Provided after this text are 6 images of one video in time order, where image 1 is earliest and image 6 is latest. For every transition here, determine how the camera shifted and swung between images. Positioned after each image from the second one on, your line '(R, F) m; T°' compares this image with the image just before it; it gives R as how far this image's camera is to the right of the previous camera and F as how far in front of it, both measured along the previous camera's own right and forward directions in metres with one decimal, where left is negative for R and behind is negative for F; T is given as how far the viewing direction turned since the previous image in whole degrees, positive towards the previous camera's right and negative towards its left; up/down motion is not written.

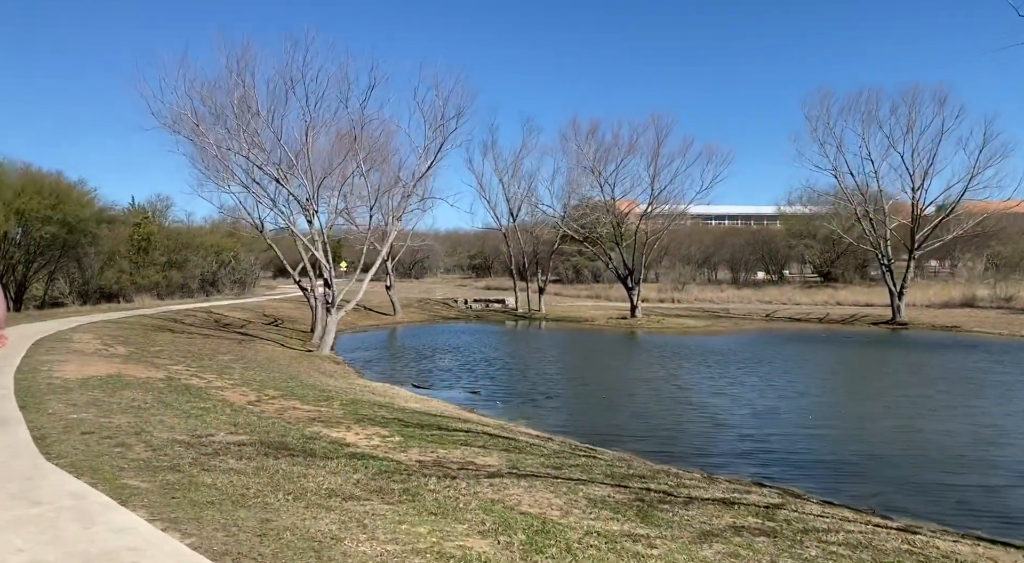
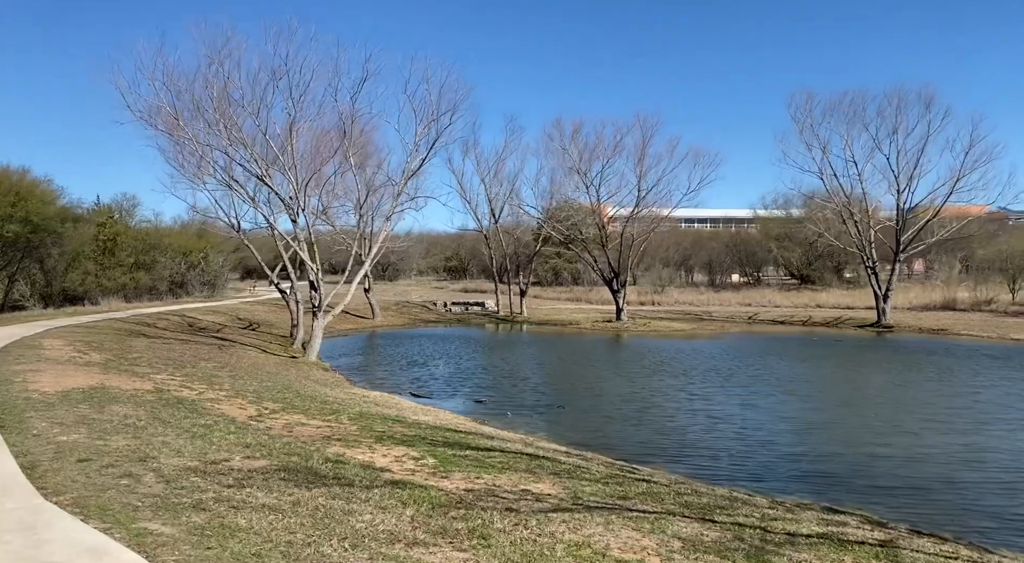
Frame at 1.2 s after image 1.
(-0.7, +0.9) m; +2°
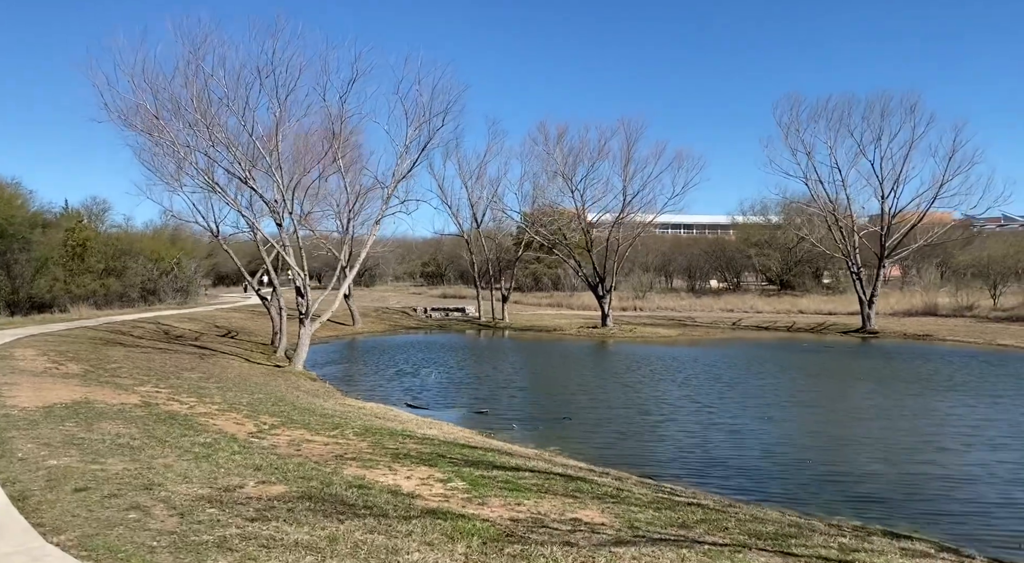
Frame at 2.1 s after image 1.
(-0.6, +0.6) m; +2°
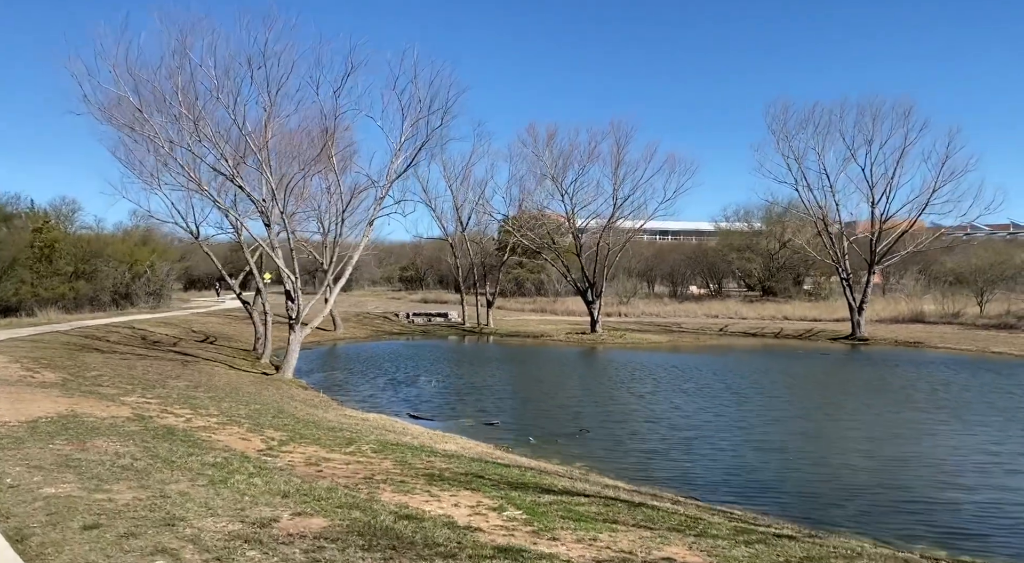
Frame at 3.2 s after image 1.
(-0.7, +0.8) m; +2°
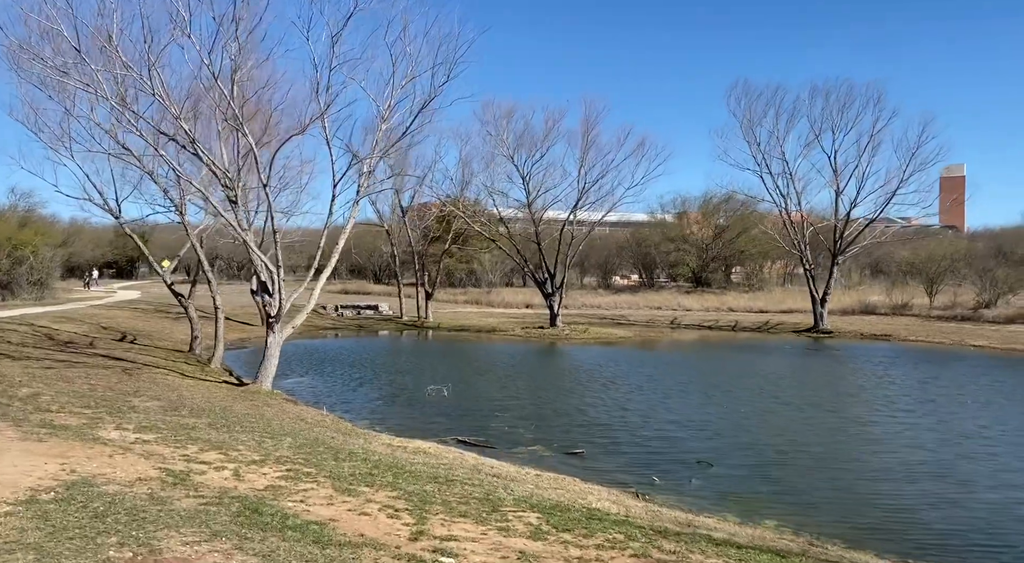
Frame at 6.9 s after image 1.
(-2.8, +3.2) m; +8°
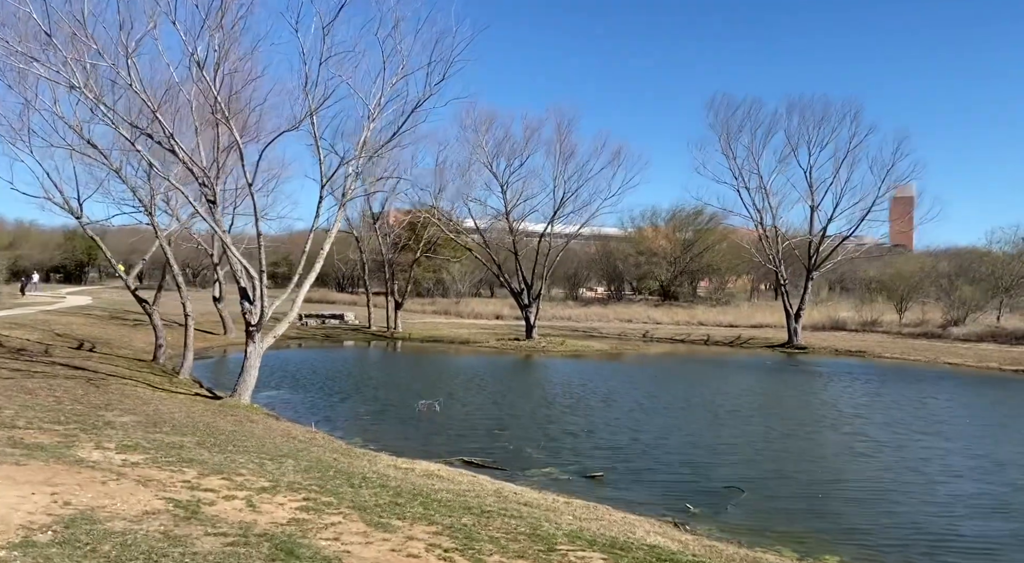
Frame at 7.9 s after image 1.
(-0.8, +0.8) m; +3°
